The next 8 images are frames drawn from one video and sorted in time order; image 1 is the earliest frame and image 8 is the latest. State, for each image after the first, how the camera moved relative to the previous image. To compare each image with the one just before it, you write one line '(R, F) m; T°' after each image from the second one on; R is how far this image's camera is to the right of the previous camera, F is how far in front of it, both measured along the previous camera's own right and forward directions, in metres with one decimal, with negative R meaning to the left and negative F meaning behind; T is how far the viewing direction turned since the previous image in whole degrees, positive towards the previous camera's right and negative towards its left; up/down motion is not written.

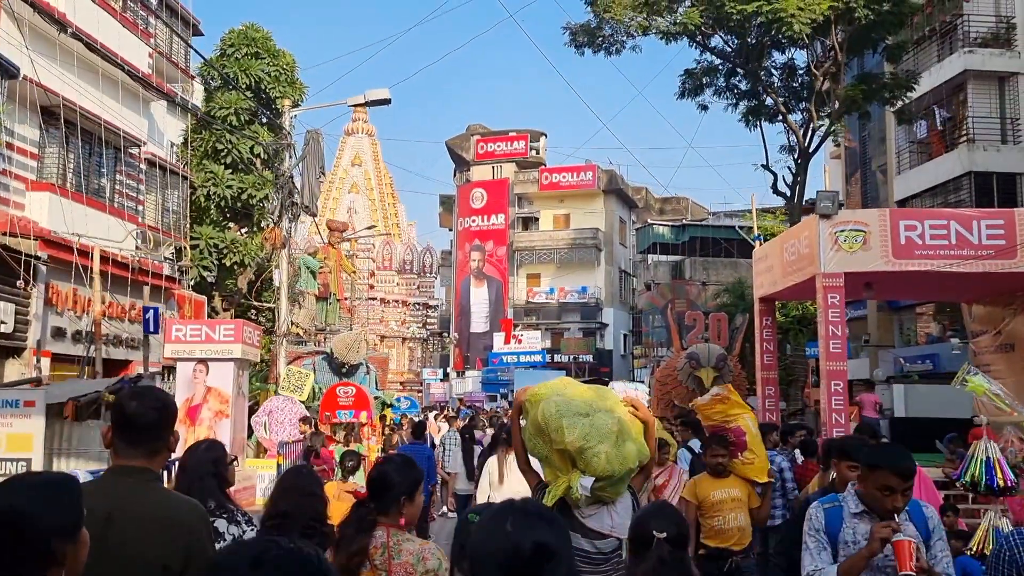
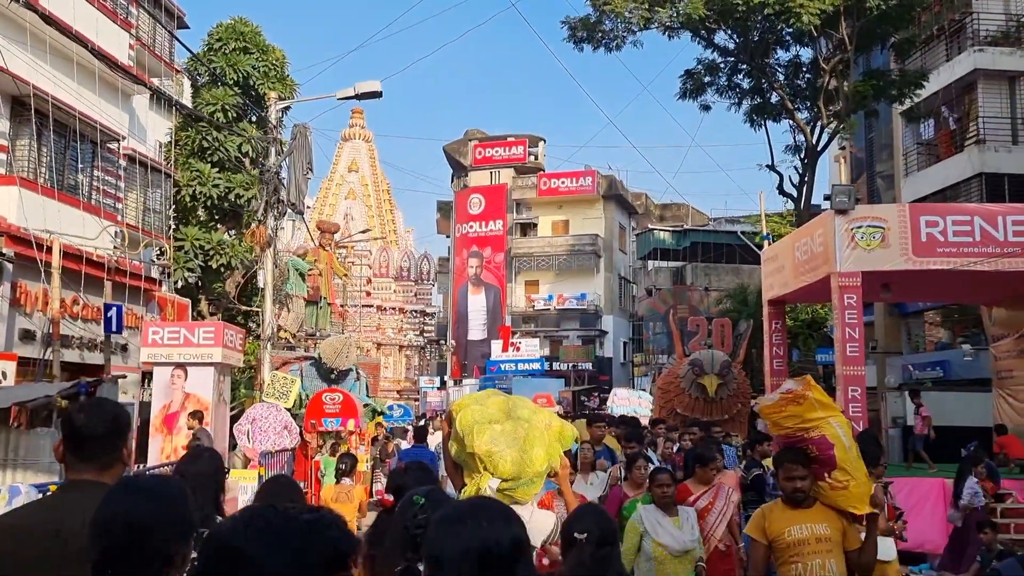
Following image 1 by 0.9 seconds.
(0.0, +0.7) m; 0°
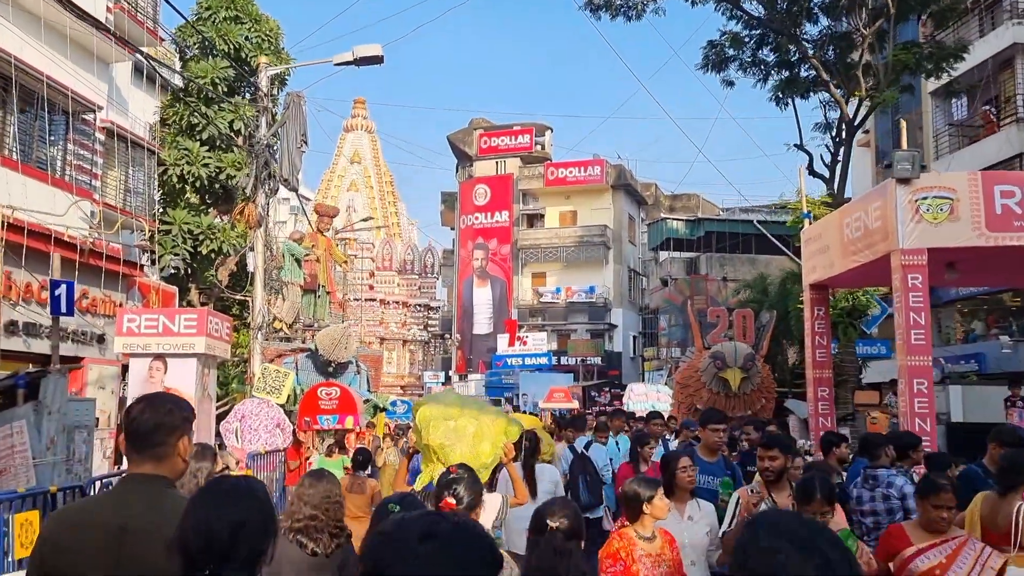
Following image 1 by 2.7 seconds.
(-0.2, +1.3) m; 0°
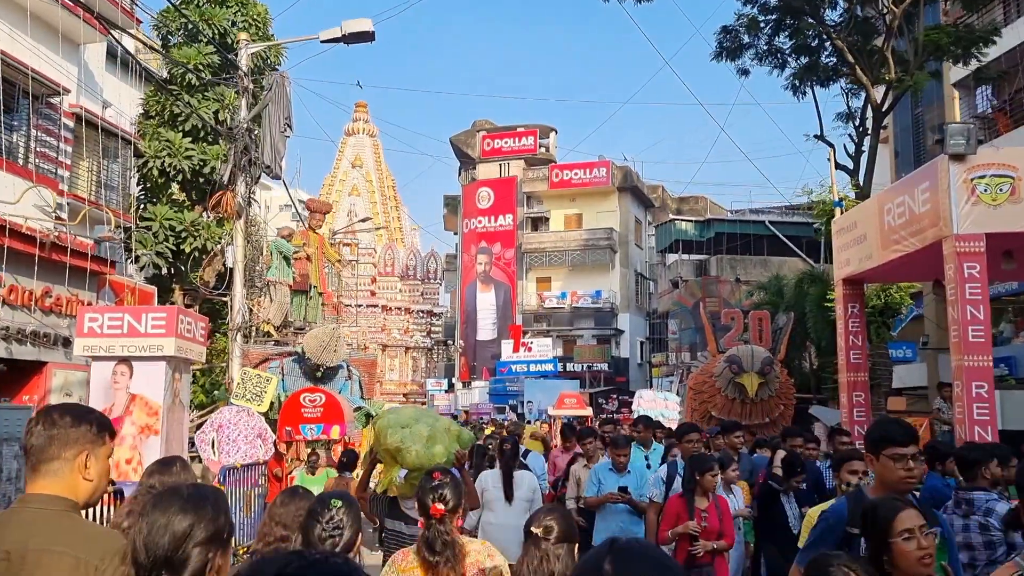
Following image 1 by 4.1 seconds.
(0.0, +1.1) m; 0°
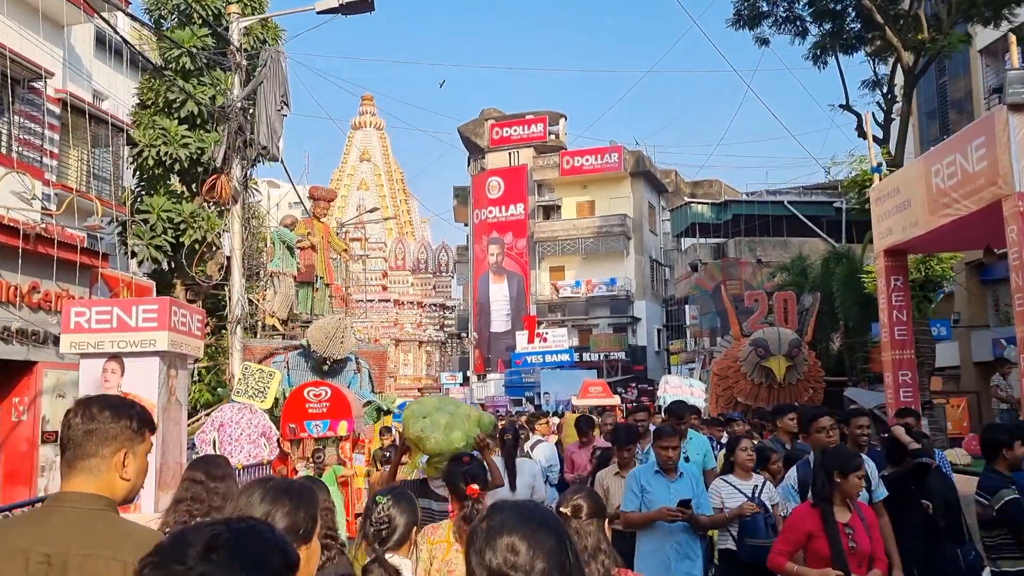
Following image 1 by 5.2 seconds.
(-0.1, +0.8) m; -1°
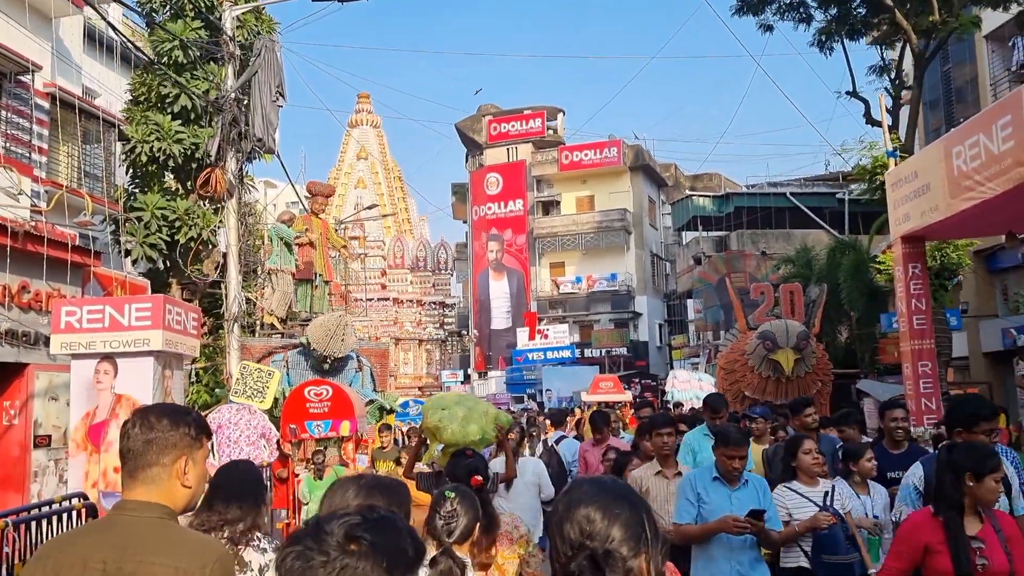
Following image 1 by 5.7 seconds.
(-0.1, +0.3) m; 0°
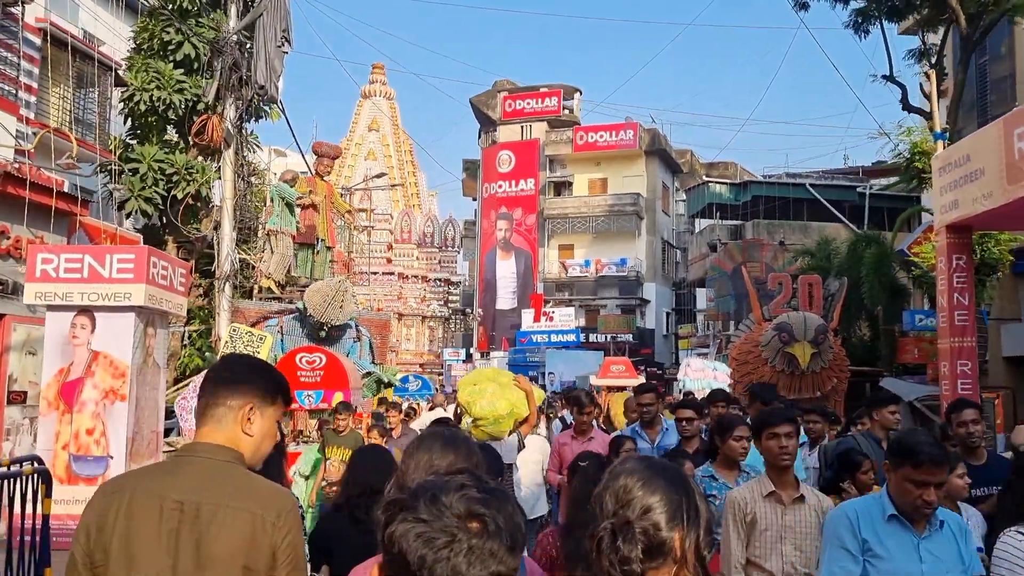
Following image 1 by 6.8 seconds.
(-0.1, +0.7) m; 0°
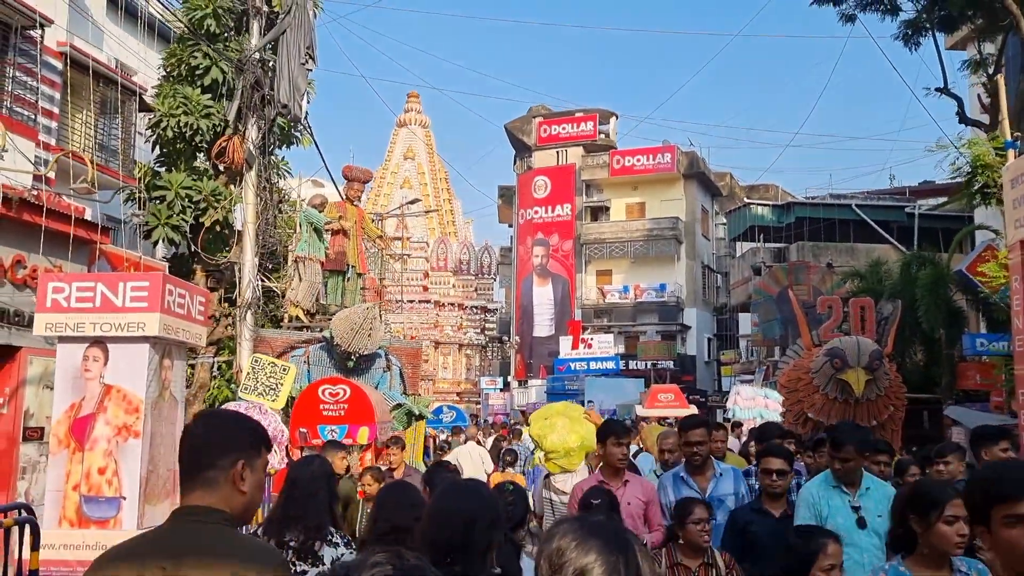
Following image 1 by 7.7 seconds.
(0.0, +0.6) m; -2°
